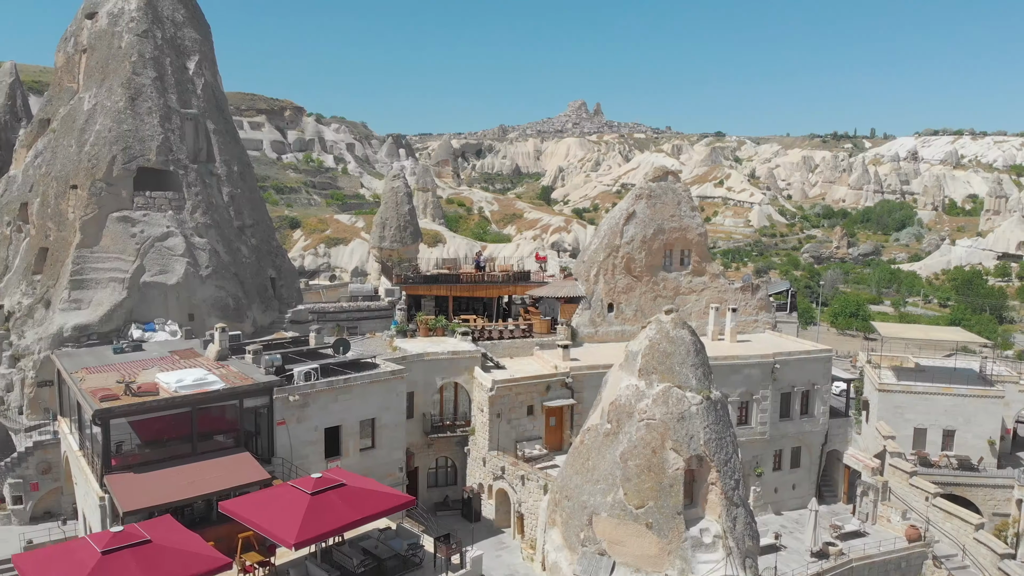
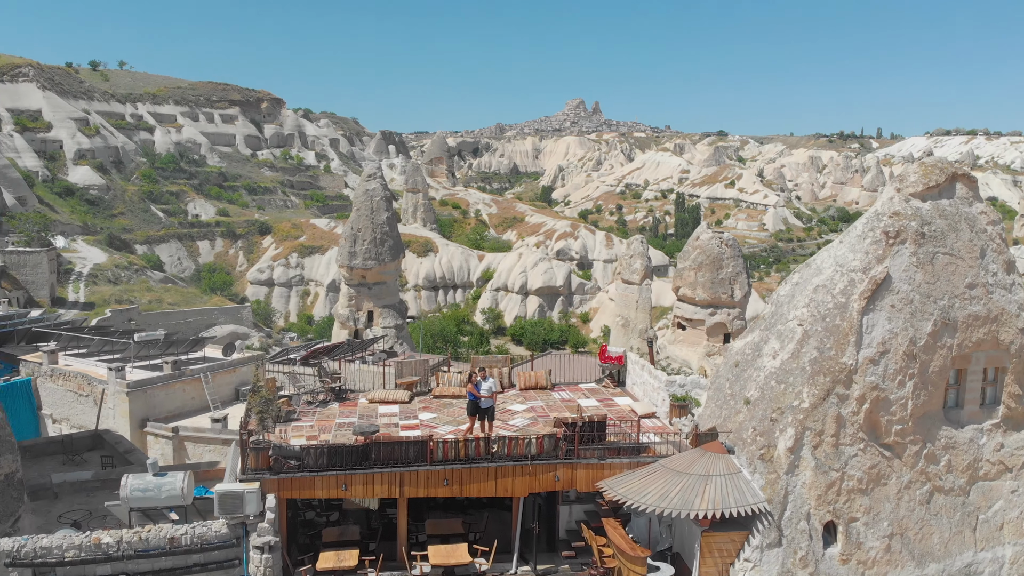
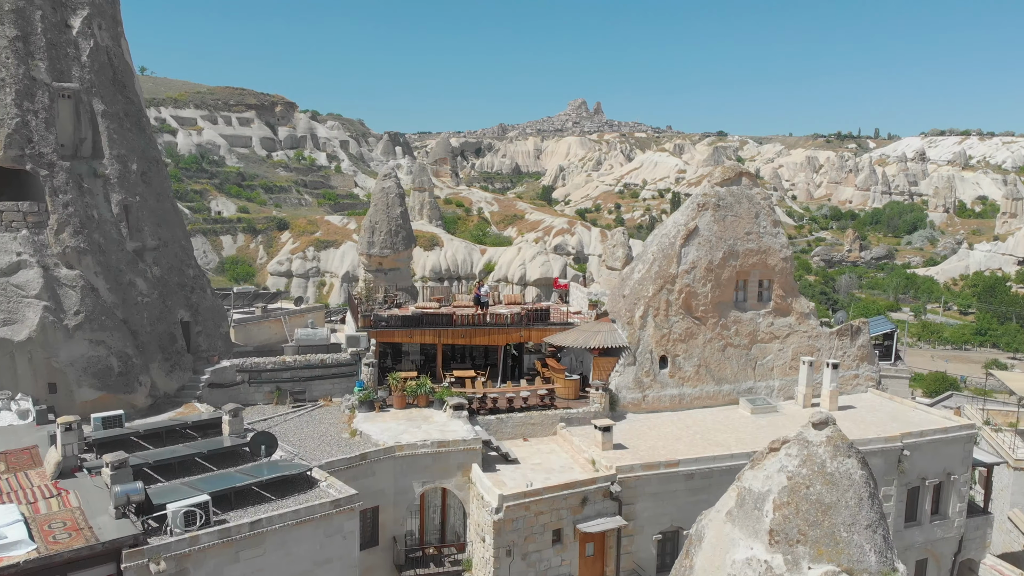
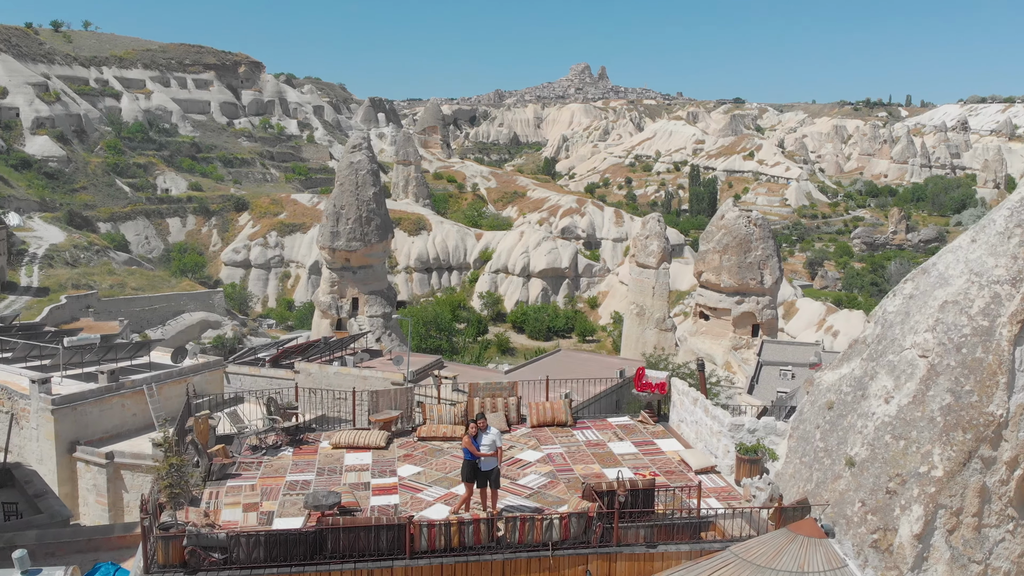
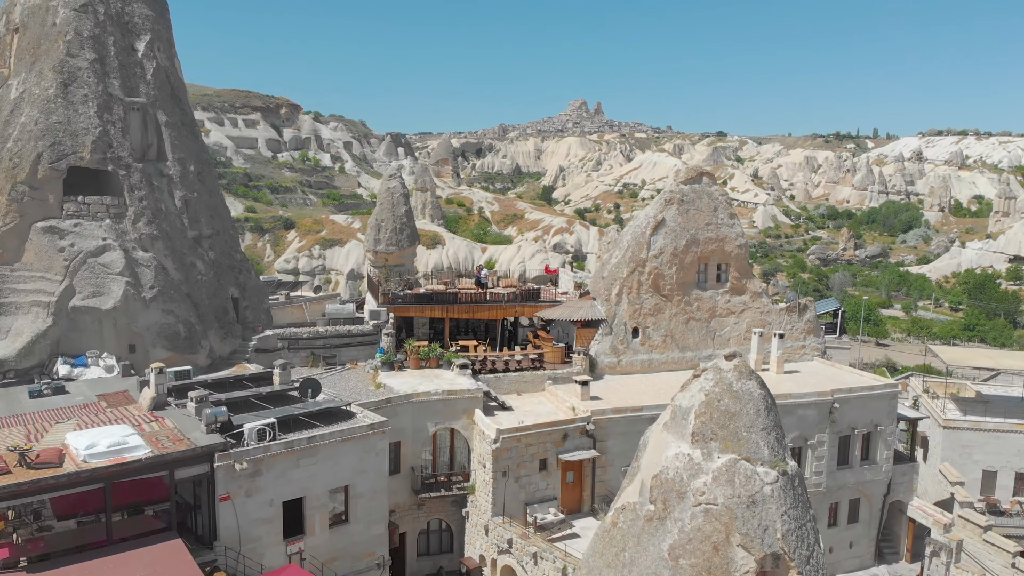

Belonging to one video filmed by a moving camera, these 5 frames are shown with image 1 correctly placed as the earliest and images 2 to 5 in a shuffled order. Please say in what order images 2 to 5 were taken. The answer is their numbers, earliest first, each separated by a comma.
5, 3, 2, 4
